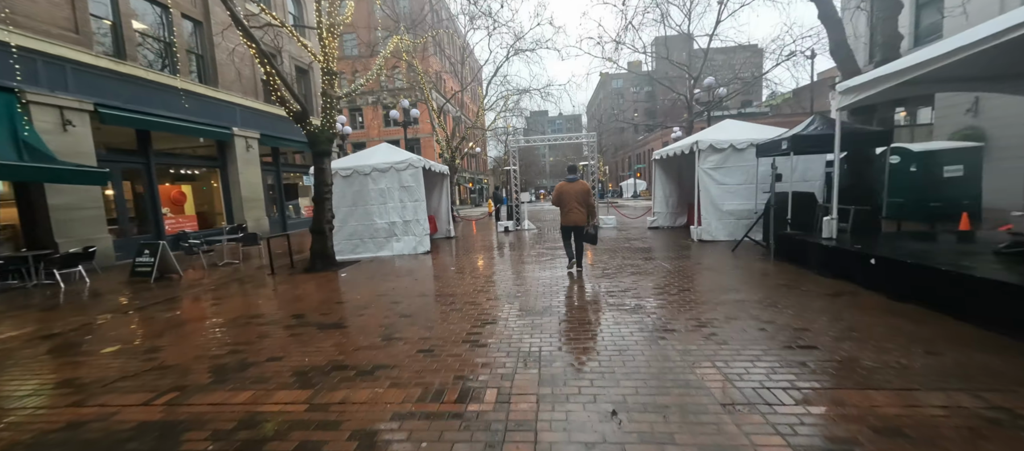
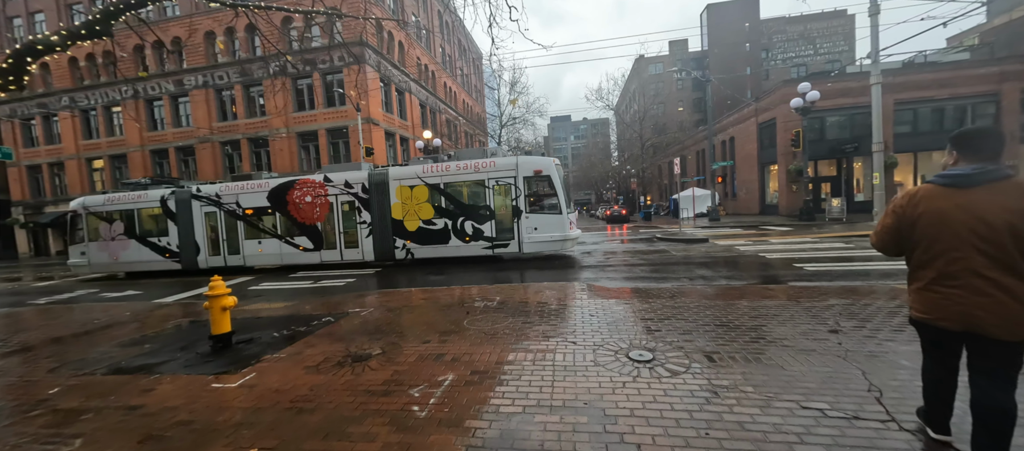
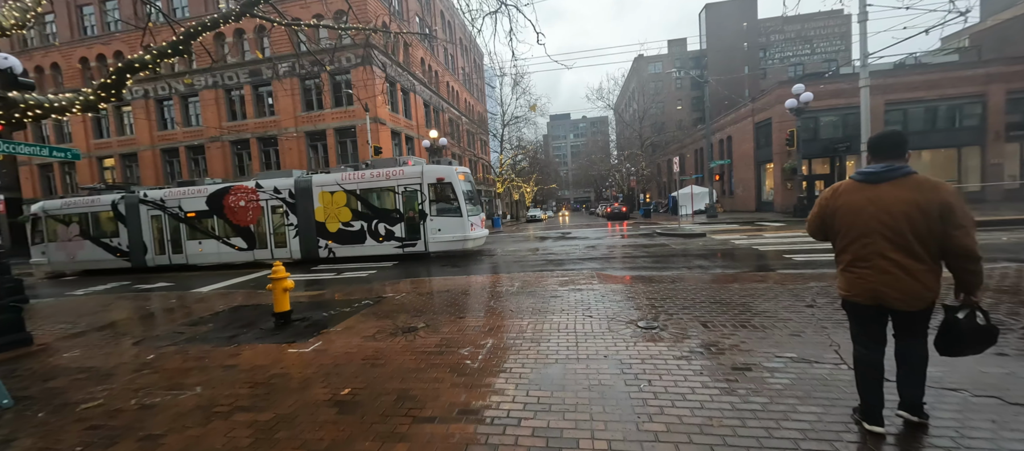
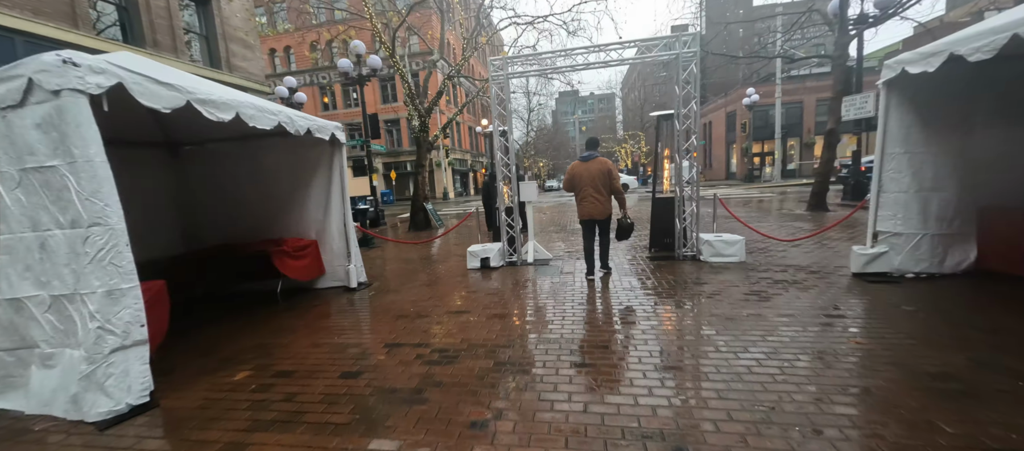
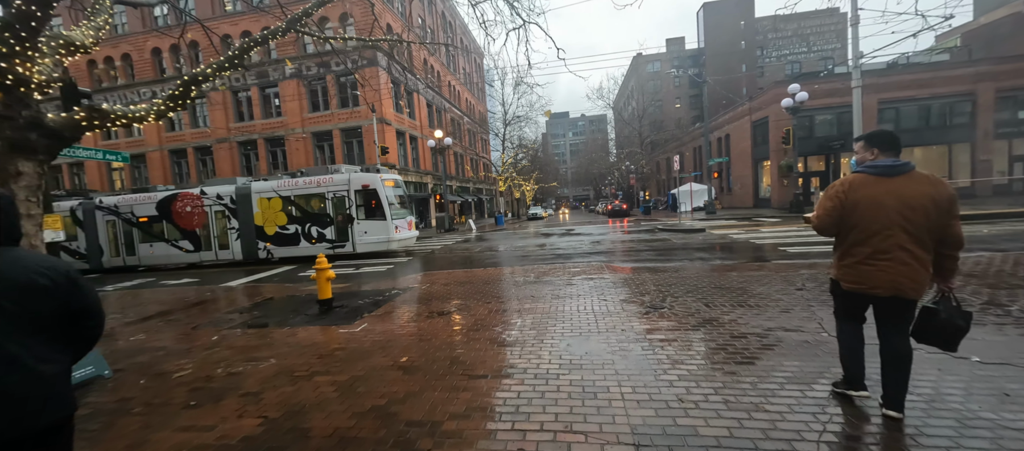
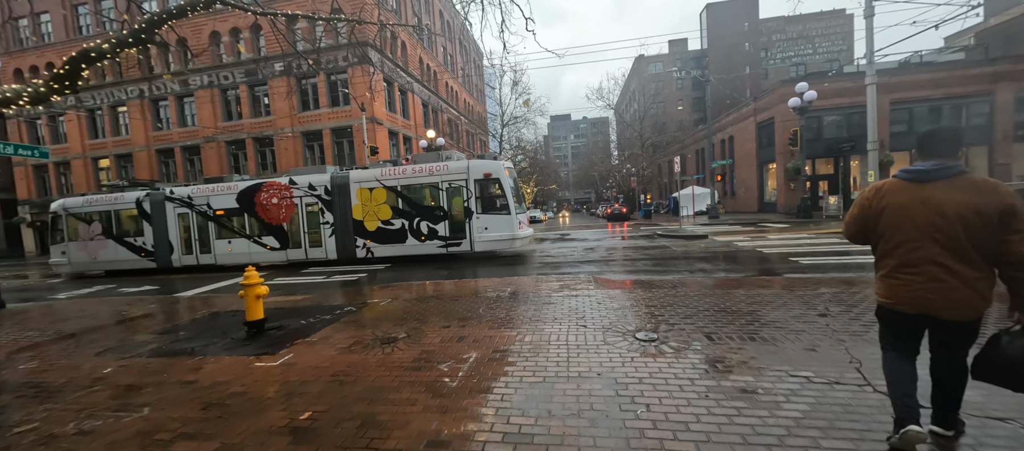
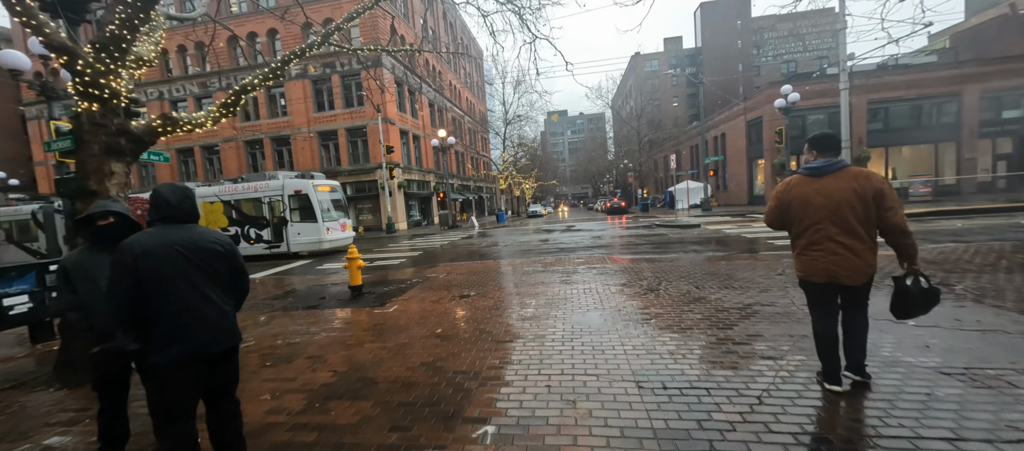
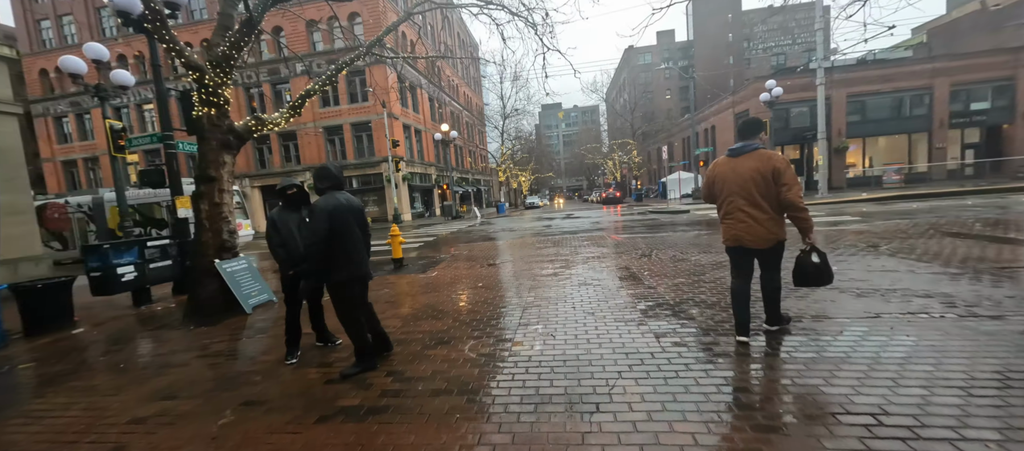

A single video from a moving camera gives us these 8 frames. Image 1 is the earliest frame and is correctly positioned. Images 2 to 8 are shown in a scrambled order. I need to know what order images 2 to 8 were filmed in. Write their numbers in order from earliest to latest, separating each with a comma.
4, 8, 7, 5, 3, 6, 2
